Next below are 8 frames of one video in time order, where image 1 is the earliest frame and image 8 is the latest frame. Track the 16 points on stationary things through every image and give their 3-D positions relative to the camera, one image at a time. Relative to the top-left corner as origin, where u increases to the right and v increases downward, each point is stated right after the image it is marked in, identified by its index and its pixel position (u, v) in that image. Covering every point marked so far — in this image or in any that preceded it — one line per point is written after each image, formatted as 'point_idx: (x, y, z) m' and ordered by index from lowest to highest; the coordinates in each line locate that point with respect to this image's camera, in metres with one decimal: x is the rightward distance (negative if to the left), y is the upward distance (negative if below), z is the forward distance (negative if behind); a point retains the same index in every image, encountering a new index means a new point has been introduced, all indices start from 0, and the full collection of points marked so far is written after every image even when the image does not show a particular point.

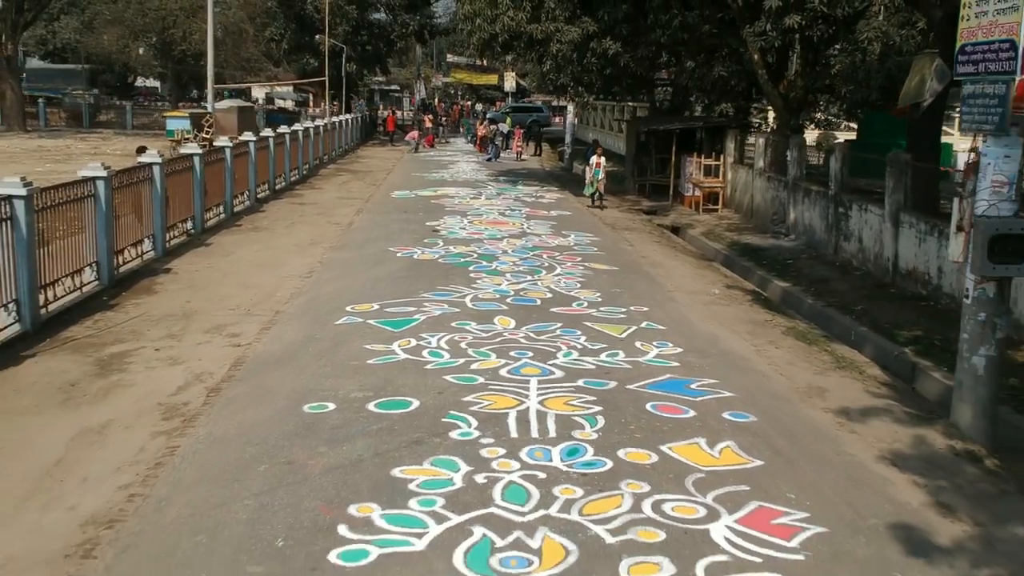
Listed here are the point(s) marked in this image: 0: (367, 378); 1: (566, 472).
0: (-1.0, -0.6, +7.3) m
1: (+0.3, -1.0, +5.5) m
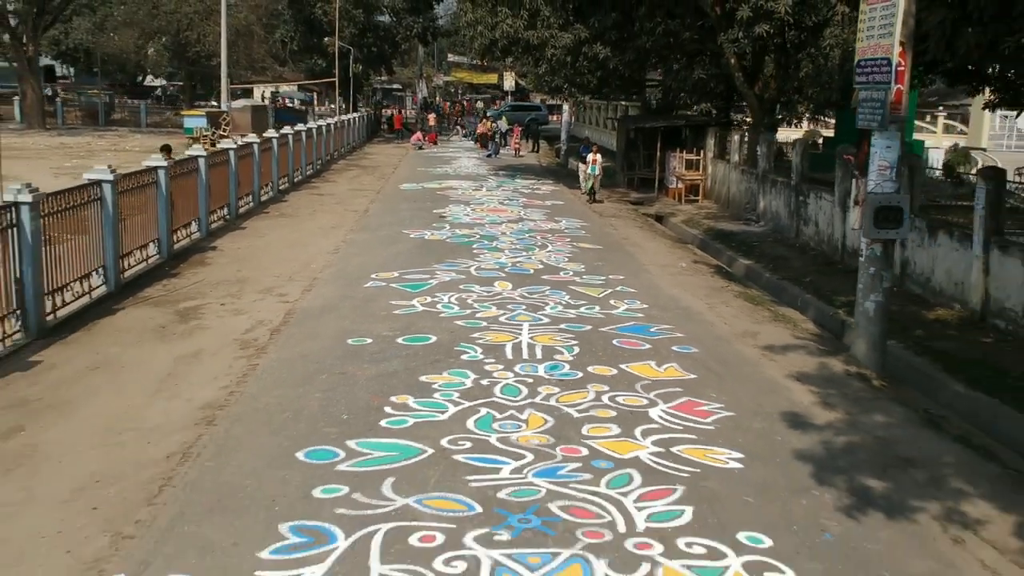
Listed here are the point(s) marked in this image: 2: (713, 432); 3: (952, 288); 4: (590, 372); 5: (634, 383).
0: (-1.1, -0.3, +9.2) m
1: (+0.3, -0.6, +7.4) m
2: (+1.3, -0.9, +6.5) m
3: (+4.9, 0.0, +11.5) m
4: (+0.6, -0.6, +7.7) m
5: (+0.9, -0.7, +7.5) m
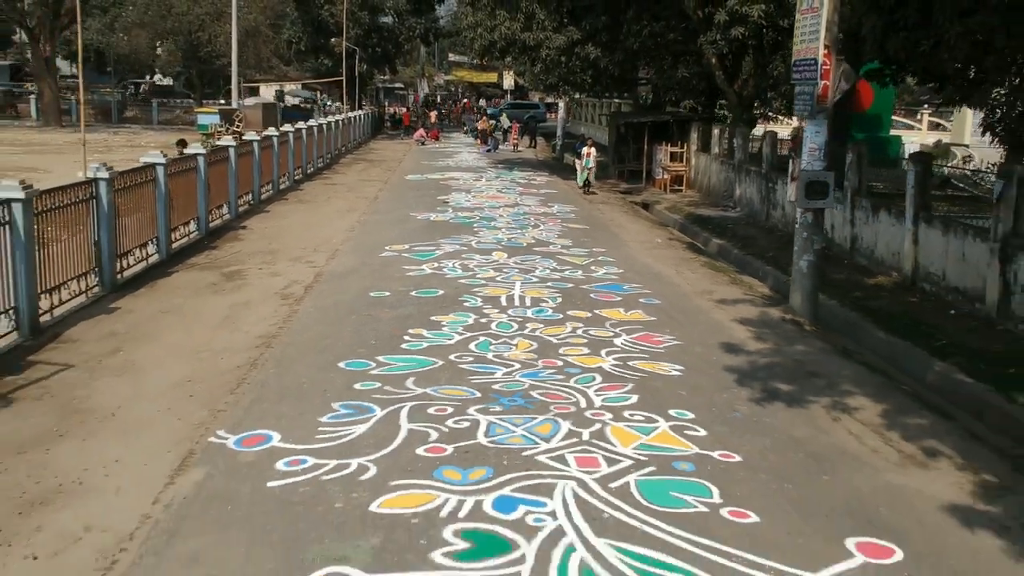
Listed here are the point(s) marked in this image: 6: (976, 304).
0: (-1.1, +0.1, +11.0) m
1: (+0.2, -0.3, +9.2) m
2: (+1.2, -0.5, +8.3) m
3: (+4.8, +0.4, +13.3) m
4: (+0.5, -0.2, +9.4) m
5: (+0.8, -0.3, +9.2) m
6: (+5.0, -0.2, +11.1) m
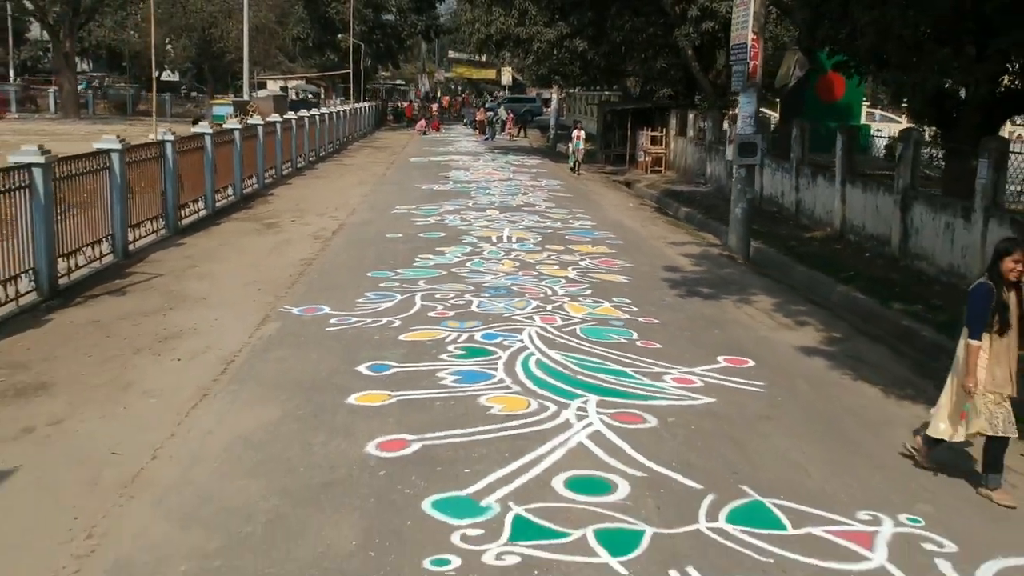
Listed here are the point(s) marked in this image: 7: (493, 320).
0: (-1.2, +0.8, +13.3) m
1: (+0.1, +0.4, +11.5) m
2: (+1.1, +0.2, +10.6) m
3: (+4.7, +1.1, +15.6) m
4: (+0.4, +0.5, +11.8) m
5: (+0.7, +0.4, +11.6) m
6: (+4.8, +0.5, +13.5) m
7: (-0.1, -0.2, +7.9) m
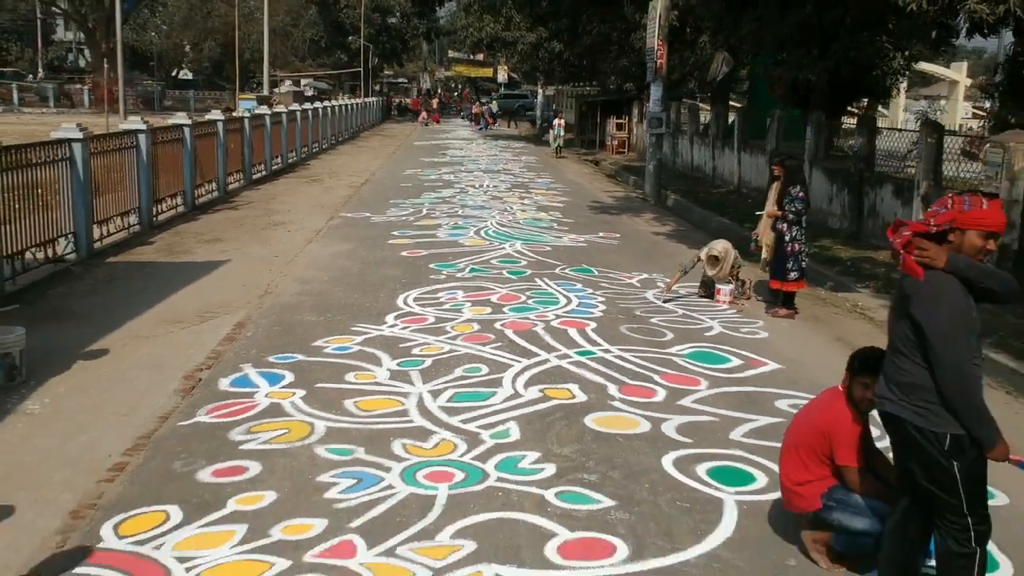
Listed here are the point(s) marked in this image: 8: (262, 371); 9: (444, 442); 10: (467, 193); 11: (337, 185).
0: (-1.6, +1.9, +18.4) m
1: (-0.3, +1.6, +16.6) m
2: (+0.7, +1.3, +15.7) m
3: (+4.3, +2.2, +20.7) m
4: (0.0, +1.6, +16.9) m
5: (+0.3, +1.5, +16.7) m
6: (+4.4, +1.7, +18.6) m
7: (-0.5, +0.9, +13.0) m
8: (-1.5, -0.5, +6.1) m
9: (-0.3, -0.7, +4.8) m
10: (-0.7, +1.5, +16.2) m
11: (-3.0, +1.8, +18.2) m
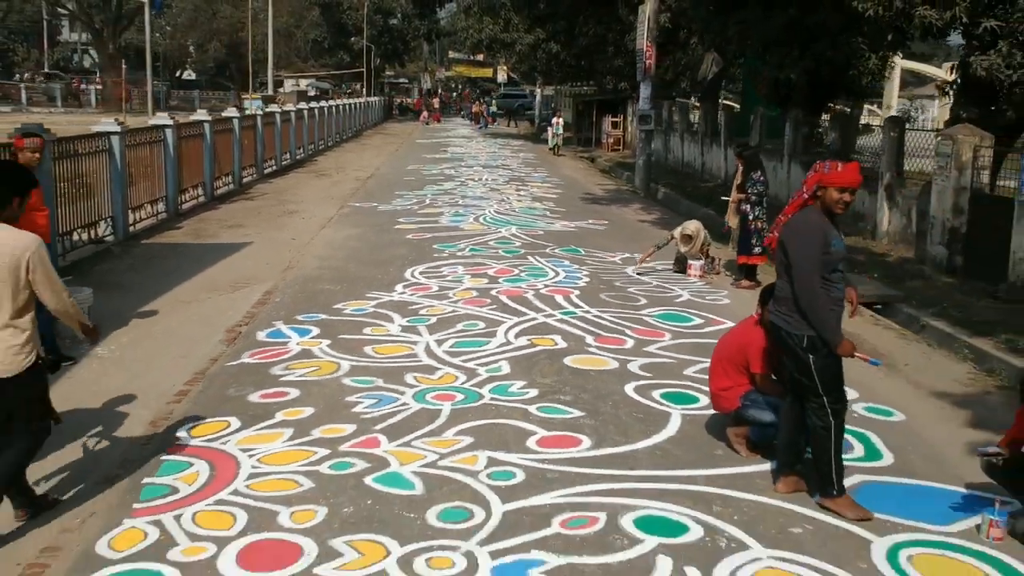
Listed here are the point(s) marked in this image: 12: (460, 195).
0: (-1.7, +2.1, +19.5) m
1: (-0.4, +1.8, +17.7) m
2: (+0.6, +1.5, +16.8) m
3: (+4.3, +2.4, +21.8) m
4: (0.0, +1.8, +18.0) m
5: (+0.3, +1.7, +17.7) m
6: (+4.4, +1.9, +19.6) m
7: (-0.6, +1.1, +14.0) m
8: (-1.5, -0.3, +7.2) m
9: (-0.4, -0.5, +5.9) m
10: (-0.7, +1.7, +17.3) m
11: (-3.1, +2.0, +19.2) m
12: (-0.8, +1.4, +15.6) m
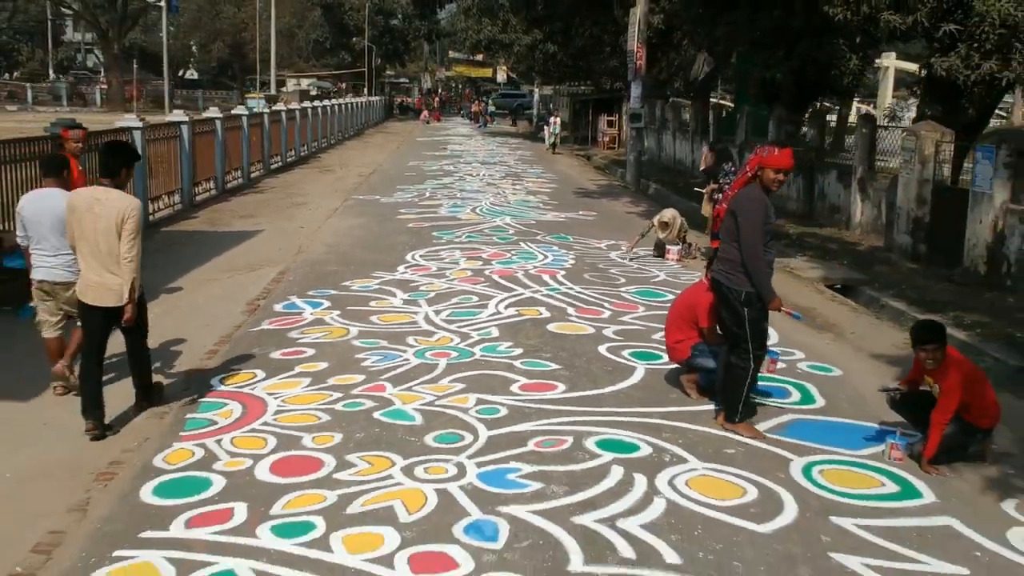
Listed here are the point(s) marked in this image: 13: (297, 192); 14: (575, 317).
0: (-1.7, +2.3, +20.3) m
1: (-0.4, +1.9, +18.5) m
2: (+0.6, +1.7, +17.6) m
3: (+4.2, +2.6, +22.6) m
4: (-0.1, +2.0, +18.8) m
5: (+0.2, +1.9, +18.6) m
6: (+4.3, +2.0, +20.4) m
7: (-0.6, +1.3, +14.9) m
8: (-1.6, -0.1, +8.0) m
9: (-0.4, -0.3, +6.7) m
10: (-0.8, +1.9, +18.1) m
11: (-3.2, +2.2, +20.1) m
12: (-0.9, +1.6, +16.4) m
13: (-3.4, +1.5, +16.4) m
14: (+0.4, -0.2, +7.4) m
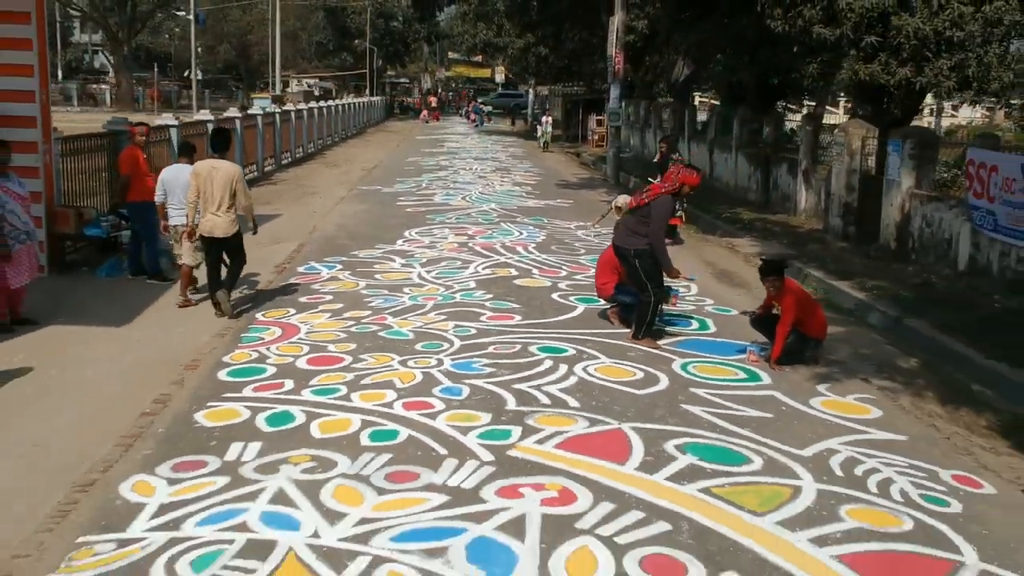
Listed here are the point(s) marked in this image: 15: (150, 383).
0: (-1.9, +2.6, +22.2) m
1: (-0.6, +2.3, +20.4) m
2: (+0.4, +2.0, +19.5) m
3: (+4.0, +2.9, +24.5) m
4: (-0.3, +2.3, +20.7) m
5: (0.0, +2.2, +20.4) m
6: (+4.1, +2.4, +22.3) m
7: (-0.8, +1.6, +16.7) m
8: (-1.8, +0.2, +9.9) m
9: (-0.7, 0.0, +8.6) m
10: (-1.0, +2.2, +20.0) m
11: (-3.4, +2.5, +21.9) m
12: (-1.1, +1.9, +18.3) m
13: (-3.6, +1.8, +18.2) m
14: (+0.2, +0.1, +9.2) m
15: (-2.1, -0.5, +6.0) m
